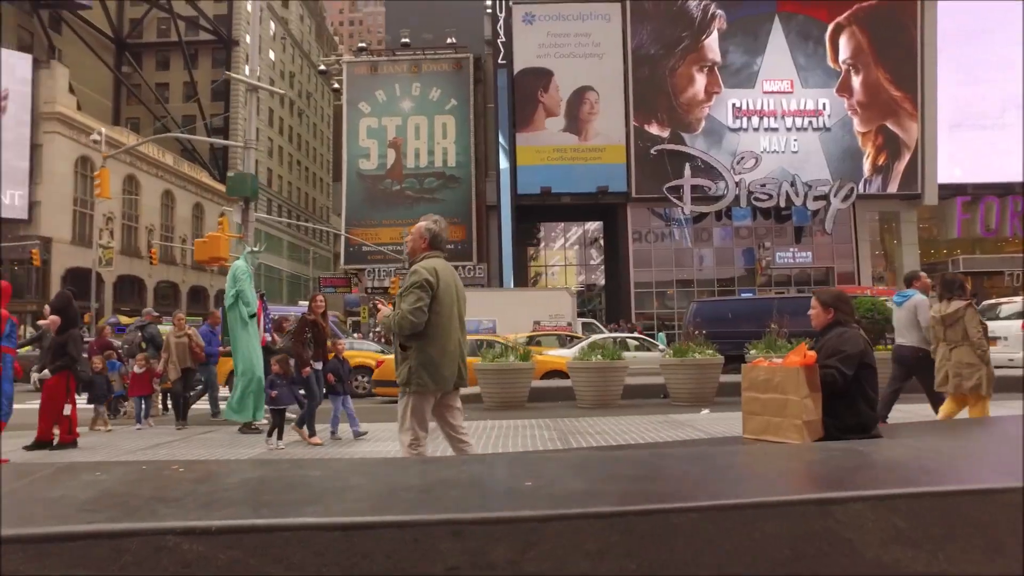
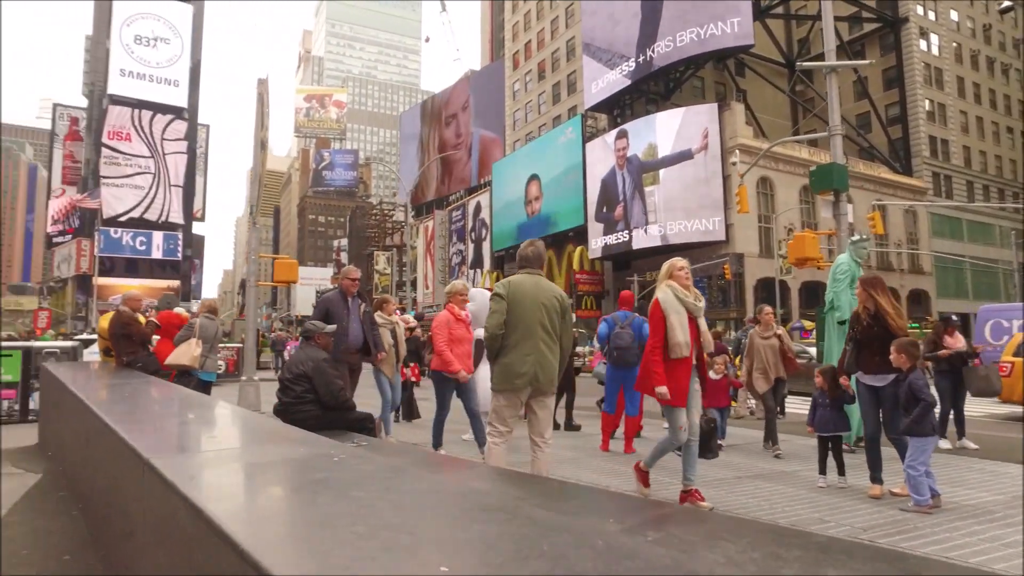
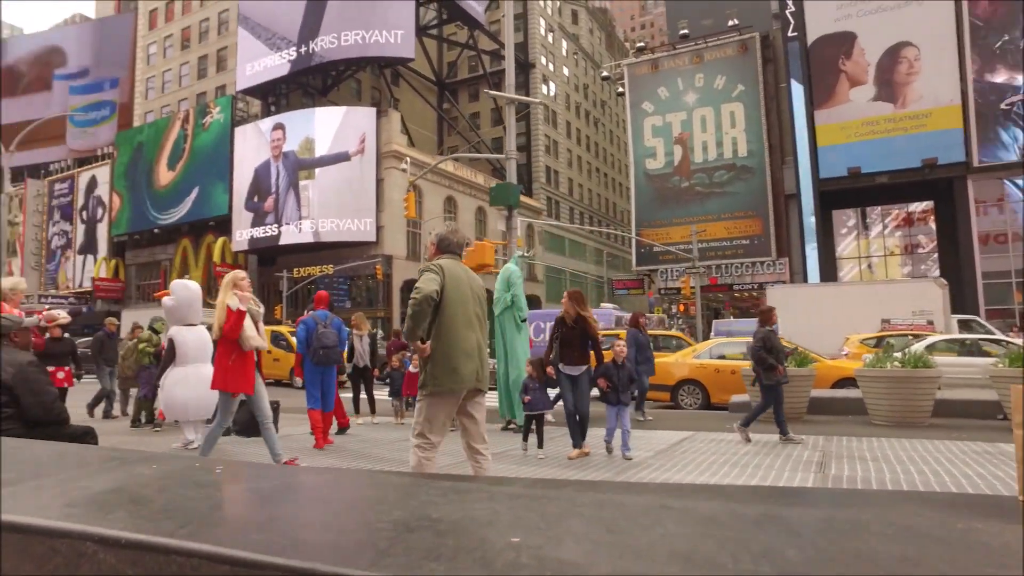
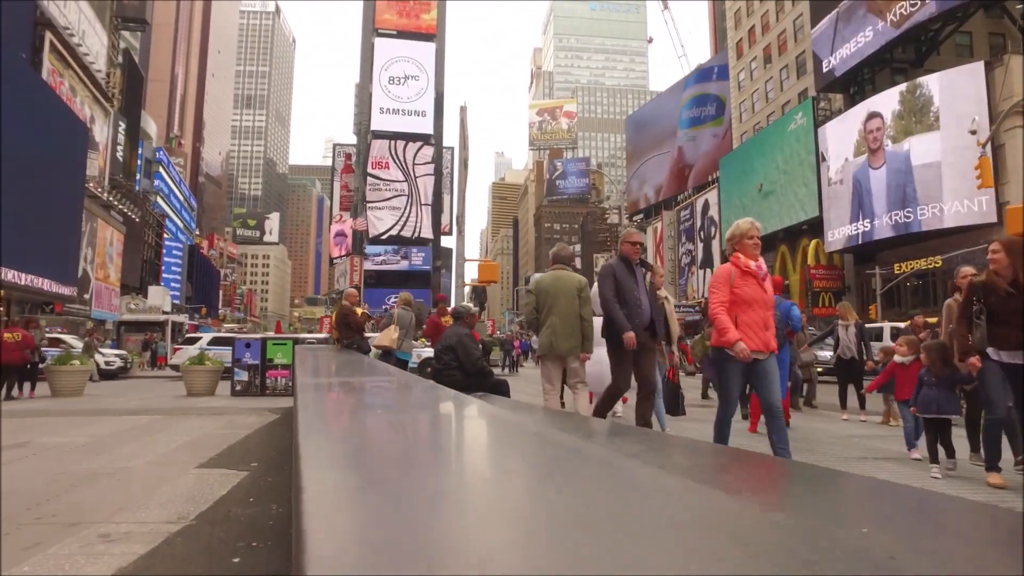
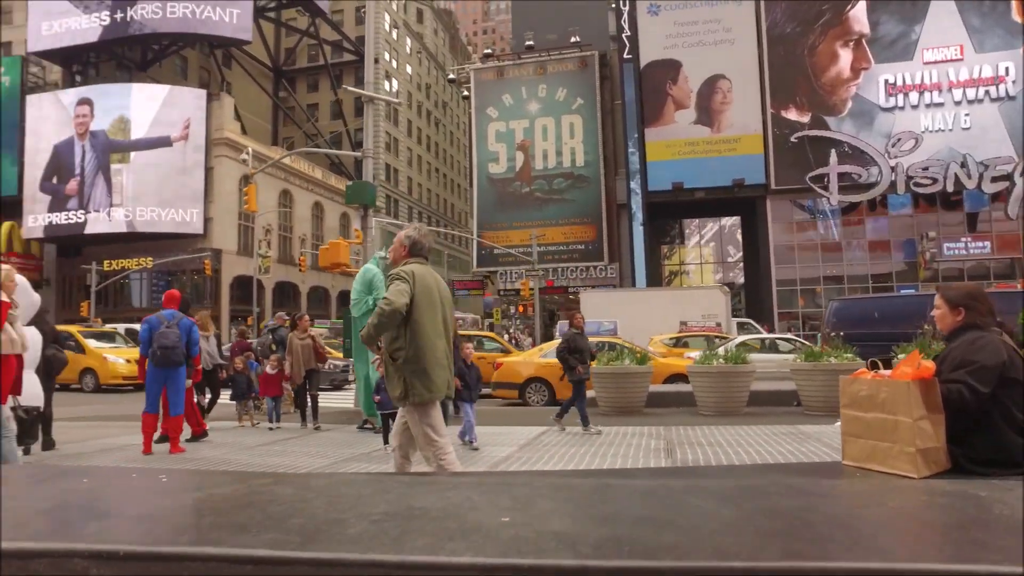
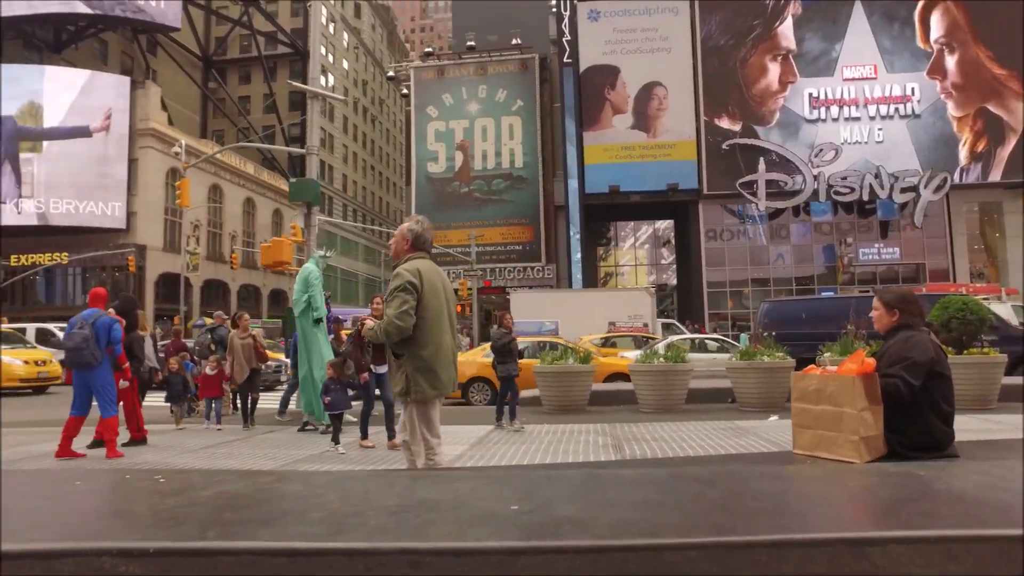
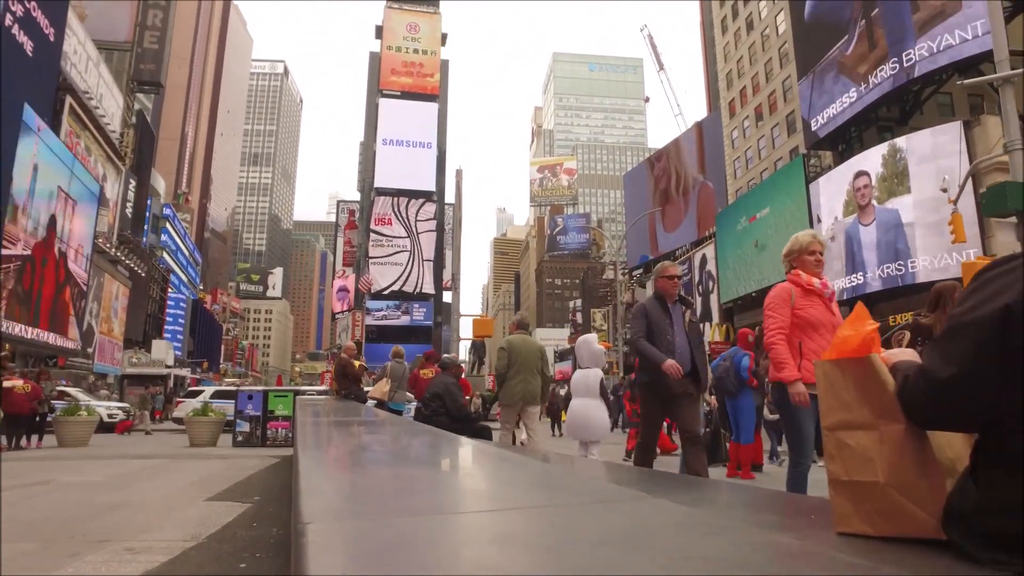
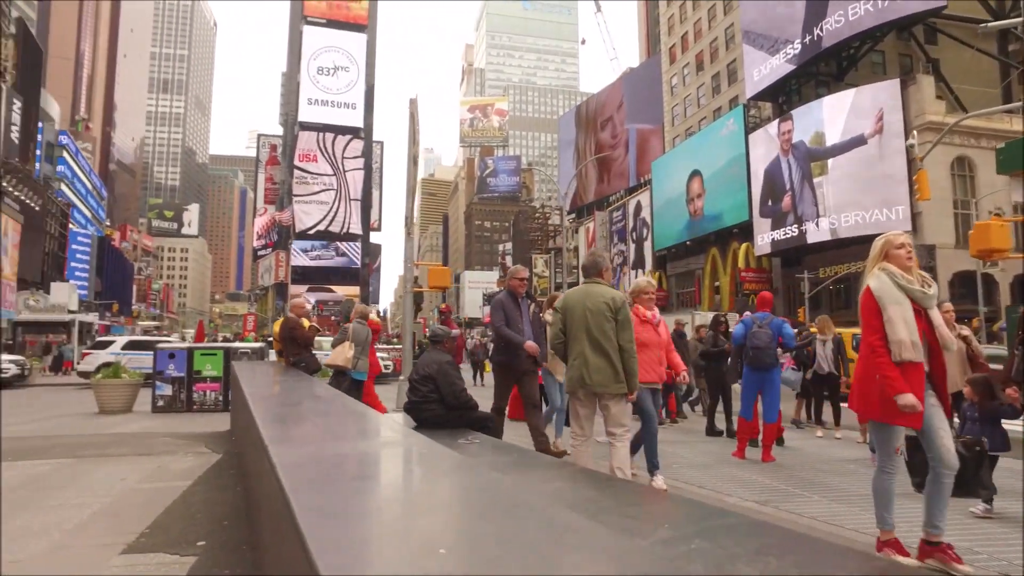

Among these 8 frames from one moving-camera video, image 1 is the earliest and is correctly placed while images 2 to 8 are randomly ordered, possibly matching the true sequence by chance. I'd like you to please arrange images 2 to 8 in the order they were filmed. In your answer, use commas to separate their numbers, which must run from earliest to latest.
6, 5, 3, 2, 8, 4, 7
